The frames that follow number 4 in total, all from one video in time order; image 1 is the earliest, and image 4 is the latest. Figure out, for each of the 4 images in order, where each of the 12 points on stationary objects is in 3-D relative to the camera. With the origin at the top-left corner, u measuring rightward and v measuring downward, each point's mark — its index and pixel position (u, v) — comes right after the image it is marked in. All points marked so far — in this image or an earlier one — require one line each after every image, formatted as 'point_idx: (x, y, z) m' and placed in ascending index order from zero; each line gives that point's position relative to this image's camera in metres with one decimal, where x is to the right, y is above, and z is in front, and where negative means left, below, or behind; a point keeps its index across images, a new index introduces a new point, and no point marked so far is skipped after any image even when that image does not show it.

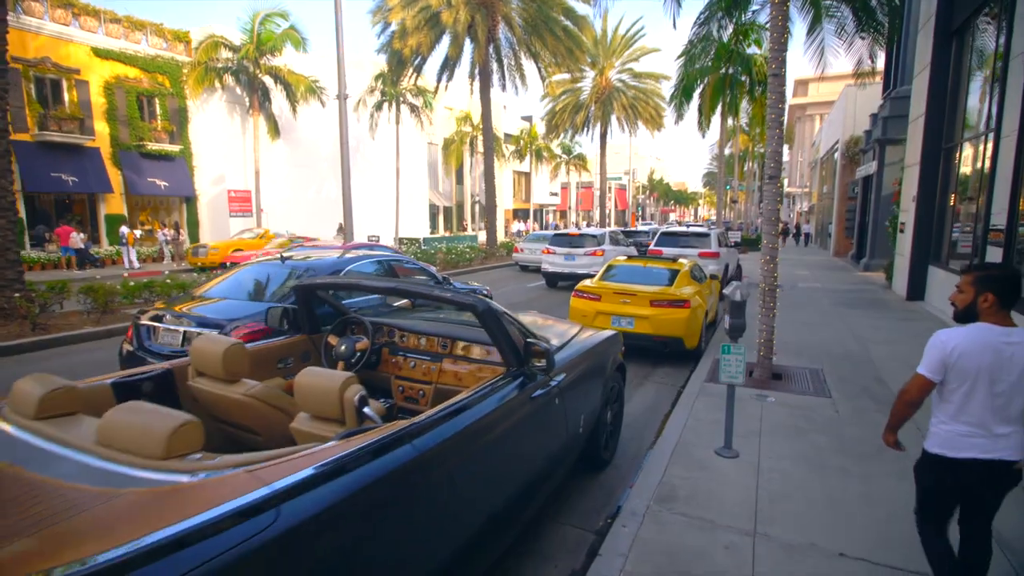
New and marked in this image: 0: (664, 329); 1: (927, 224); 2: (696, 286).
0: (+1.6, -0.5, +6.4) m
1: (+8.0, +1.2, +11.4) m
2: (+2.4, 0.0, +7.7) m
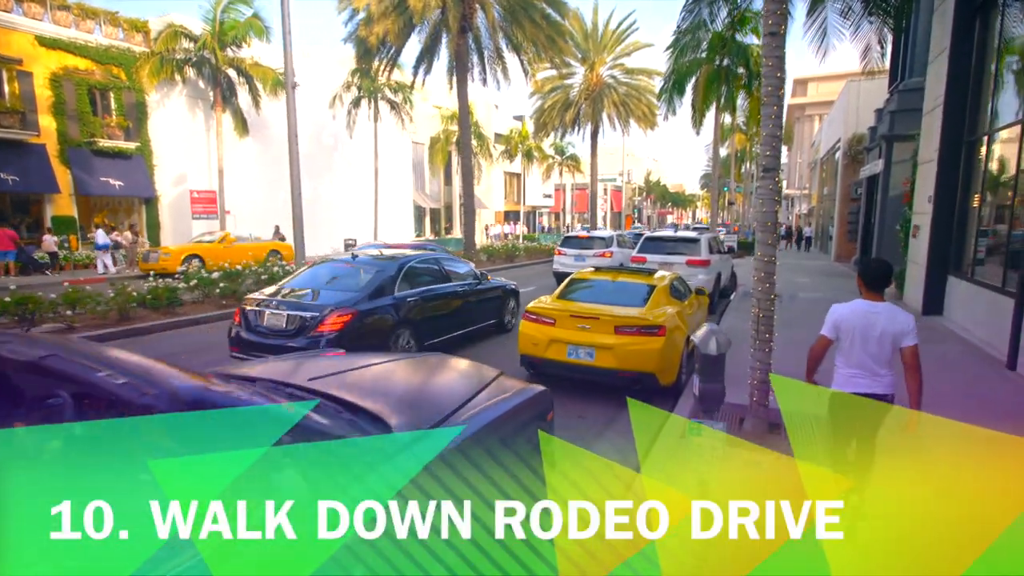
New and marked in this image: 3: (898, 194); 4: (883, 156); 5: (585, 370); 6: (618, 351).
0: (+1.0, -0.6, +5.1) m
1: (+7.4, +1.0, +10.1) m
2: (+1.8, -0.2, +6.3) m
3: (+10.1, +2.5, +15.4) m
4: (+9.9, +3.5, +15.7) m
5: (+0.6, -0.7, +5.2) m
6: (+0.9, -0.5, +5.1) m
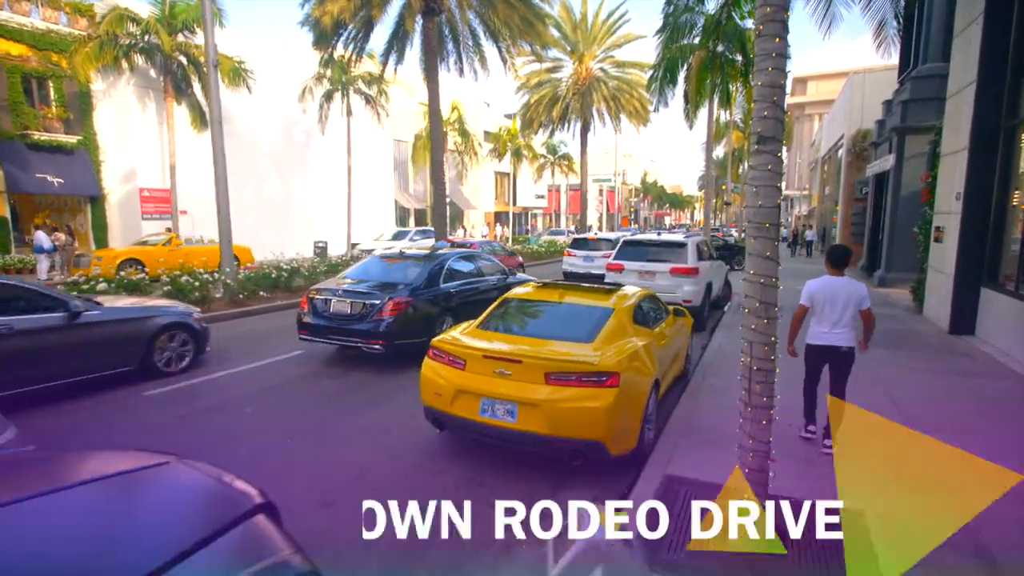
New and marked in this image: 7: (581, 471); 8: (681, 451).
0: (+0.3, -0.8, +3.5) m
1: (+6.7, +0.8, +8.5) m
2: (+1.1, -0.4, +4.8) m
3: (+9.4, +2.2, +13.8) m
4: (+9.2, +3.3, +14.2) m
5: (-0.1, -0.9, +3.6) m
6: (+0.2, -0.7, +3.5) m
7: (+0.5, -1.3, +4.0) m
8: (+1.2, -1.2, +4.2) m
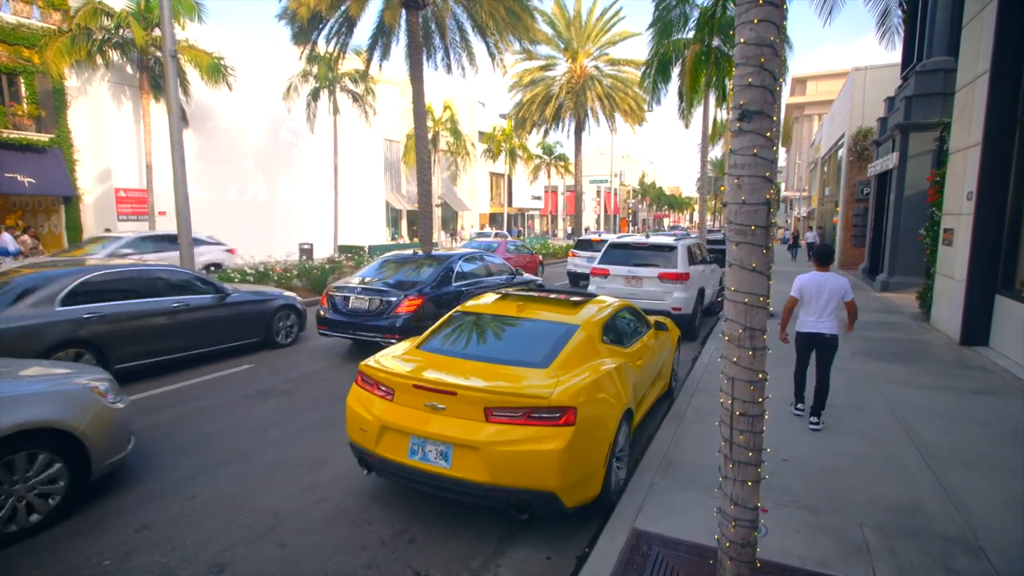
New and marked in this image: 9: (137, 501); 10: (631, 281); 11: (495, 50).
0: (0.0, -0.9, +2.9) m
1: (+6.4, +0.7, +7.9) m
2: (+0.7, -0.5, +4.1) m
3: (+9.0, +2.1, +13.2) m
4: (+8.8, +3.2, +13.5) m
5: (-0.4, -1.0, +3.0) m
6: (-0.1, -0.8, +2.9) m
7: (+0.1, -1.3, +3.4) m
8: (+0.9, -1.2, +3.6) m
9: (-2.4, -1.4, +3.8) m
10: (+1.8, +0.1, +8.7) m
11: (-0.5, +6.7, +16.5) m
